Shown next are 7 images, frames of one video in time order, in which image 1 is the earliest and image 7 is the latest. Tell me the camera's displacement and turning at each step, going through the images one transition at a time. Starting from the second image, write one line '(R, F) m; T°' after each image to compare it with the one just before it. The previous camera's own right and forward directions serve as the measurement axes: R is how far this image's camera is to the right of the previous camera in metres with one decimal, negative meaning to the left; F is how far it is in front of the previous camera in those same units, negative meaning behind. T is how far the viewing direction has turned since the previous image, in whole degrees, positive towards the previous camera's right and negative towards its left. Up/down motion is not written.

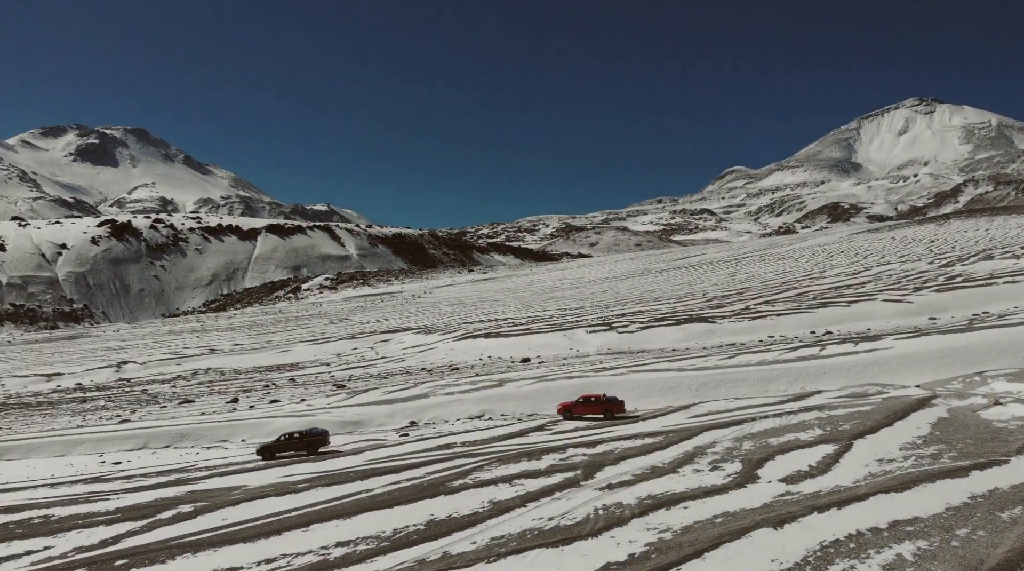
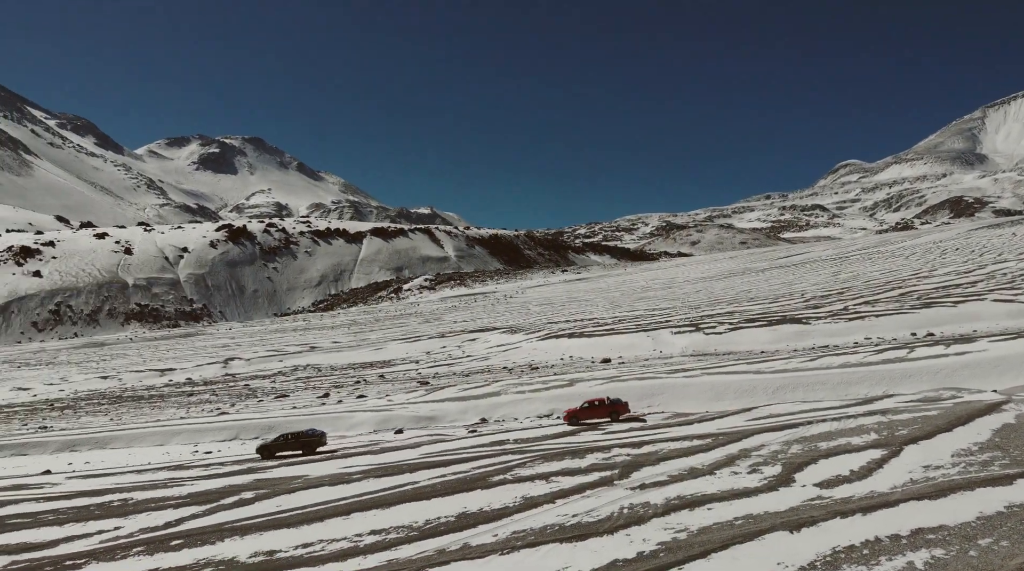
(+2.6, -0.5) m; -8°
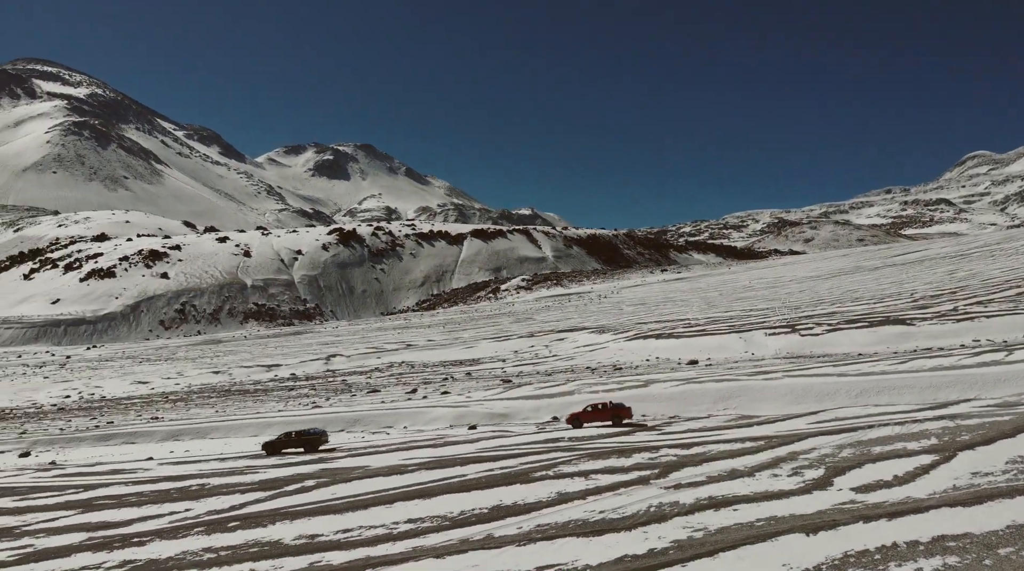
(+2.7, -0.4) m; -9°
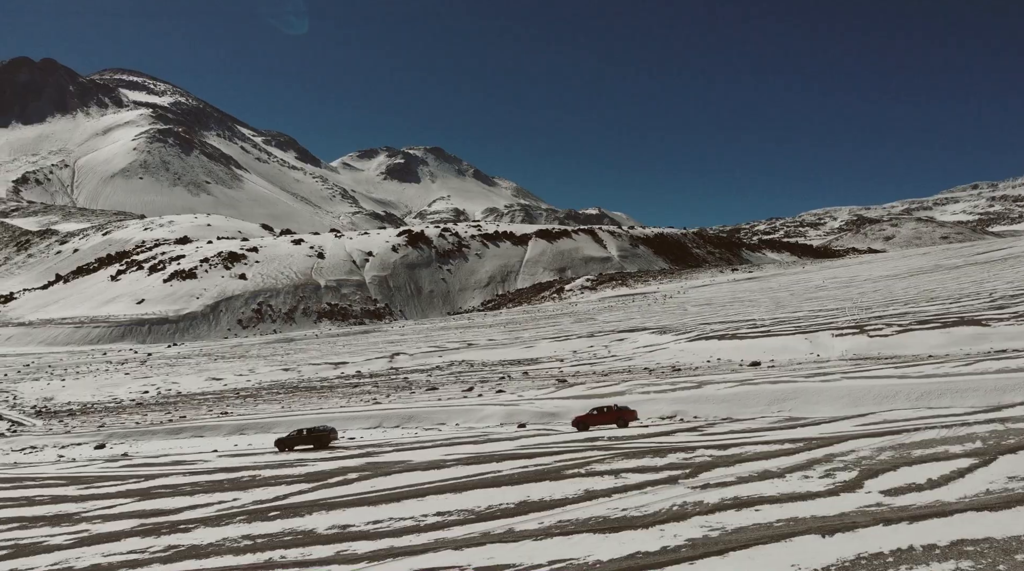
(+1.7, -0.2) m; -6°
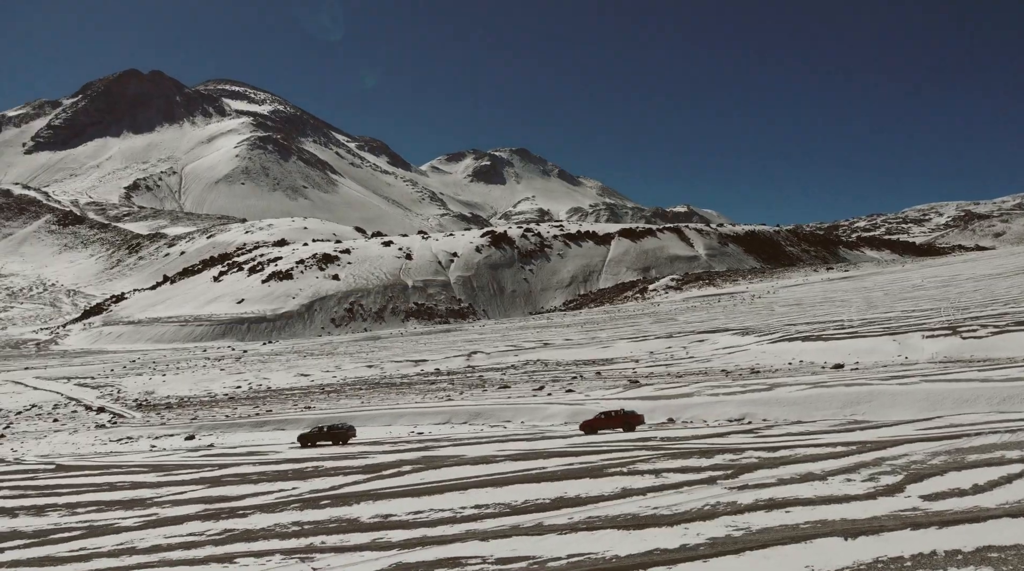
(+2.1, -0.2) m; -7°
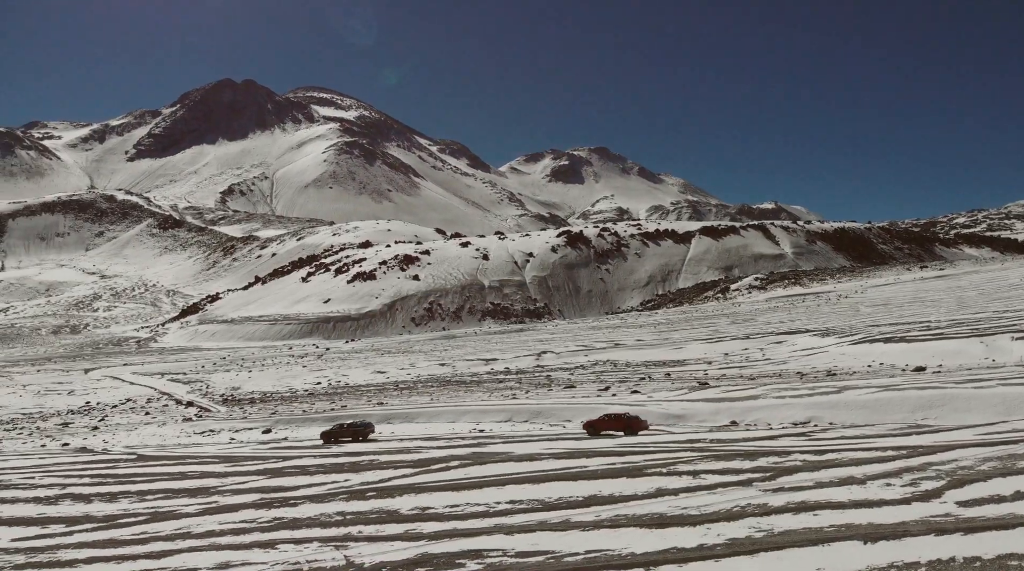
(+1.9, -0.1) m; -7°
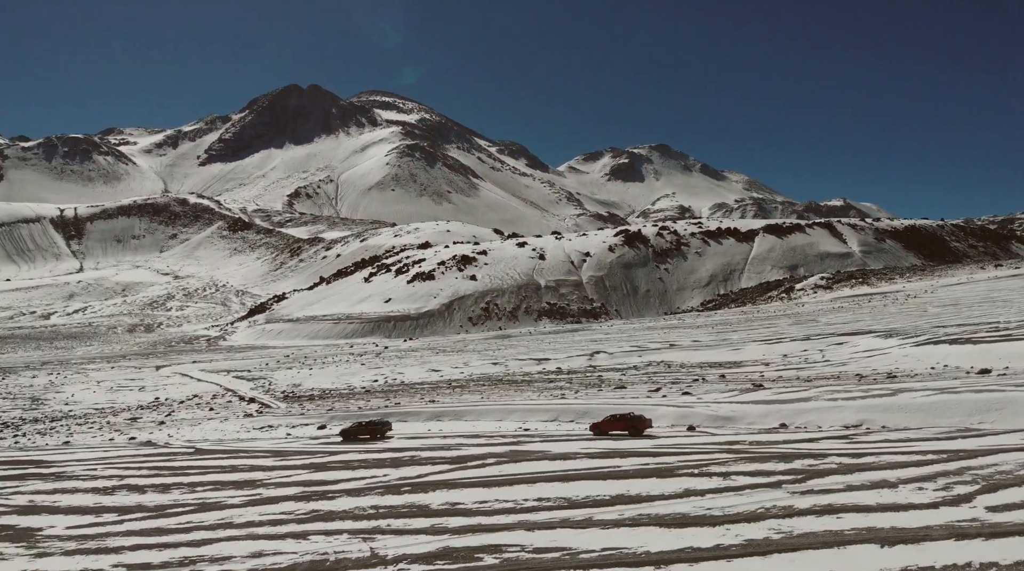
(+1.4, -0.1) m; -5°
